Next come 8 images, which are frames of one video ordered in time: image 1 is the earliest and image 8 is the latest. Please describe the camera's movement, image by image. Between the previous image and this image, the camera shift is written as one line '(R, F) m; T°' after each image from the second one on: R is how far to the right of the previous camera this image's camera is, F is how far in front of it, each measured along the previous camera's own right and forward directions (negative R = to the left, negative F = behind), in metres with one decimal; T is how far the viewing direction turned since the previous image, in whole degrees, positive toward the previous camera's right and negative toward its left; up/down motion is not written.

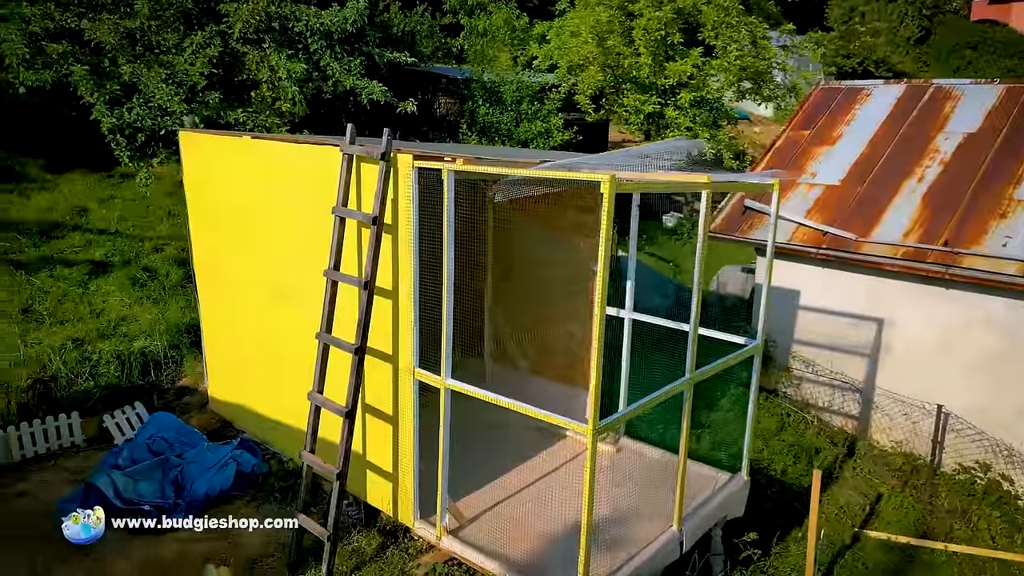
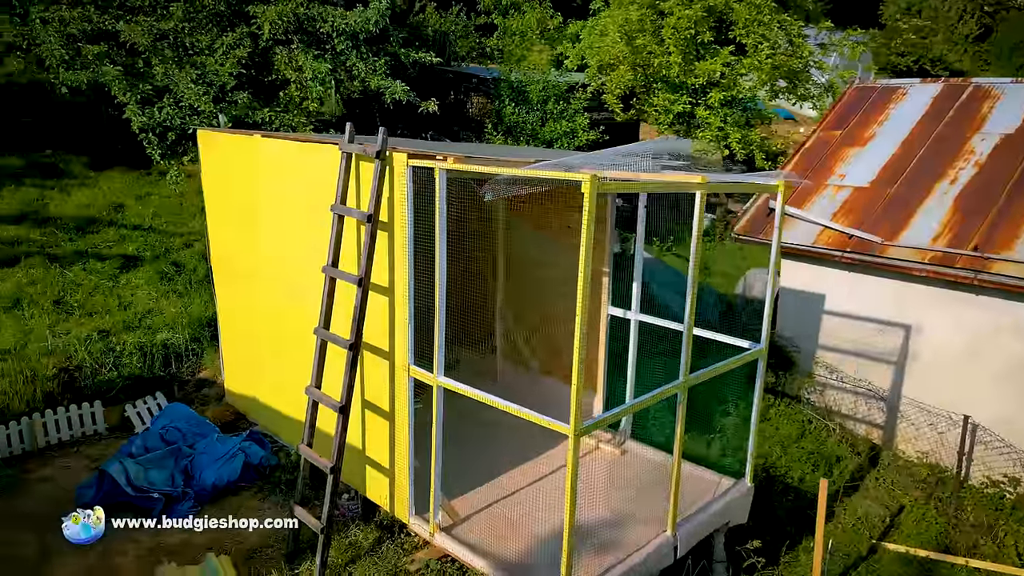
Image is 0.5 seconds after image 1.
(+0.3, 0.0) m; -4°
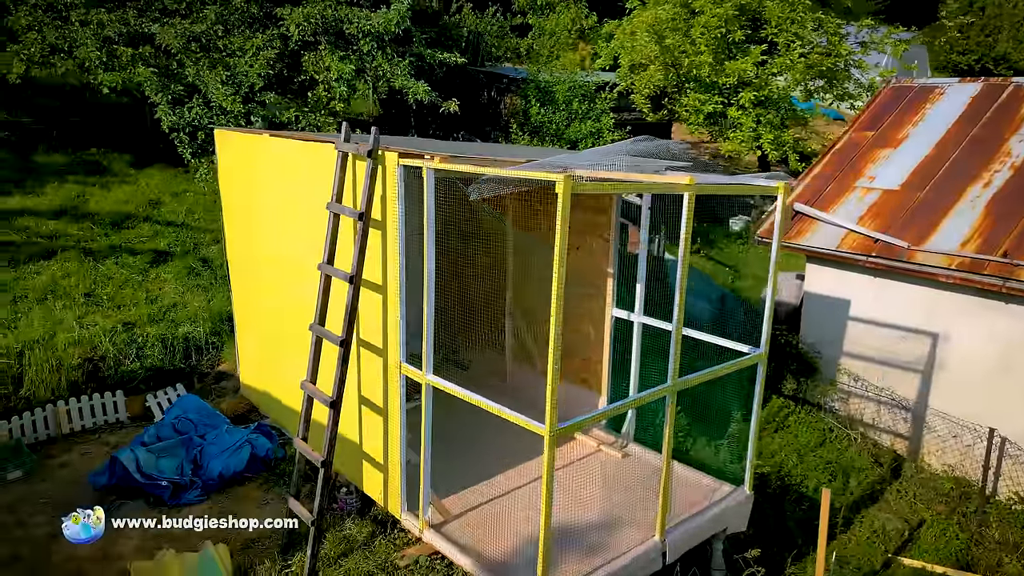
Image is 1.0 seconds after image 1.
(+0.3, 0.0) m; -4°
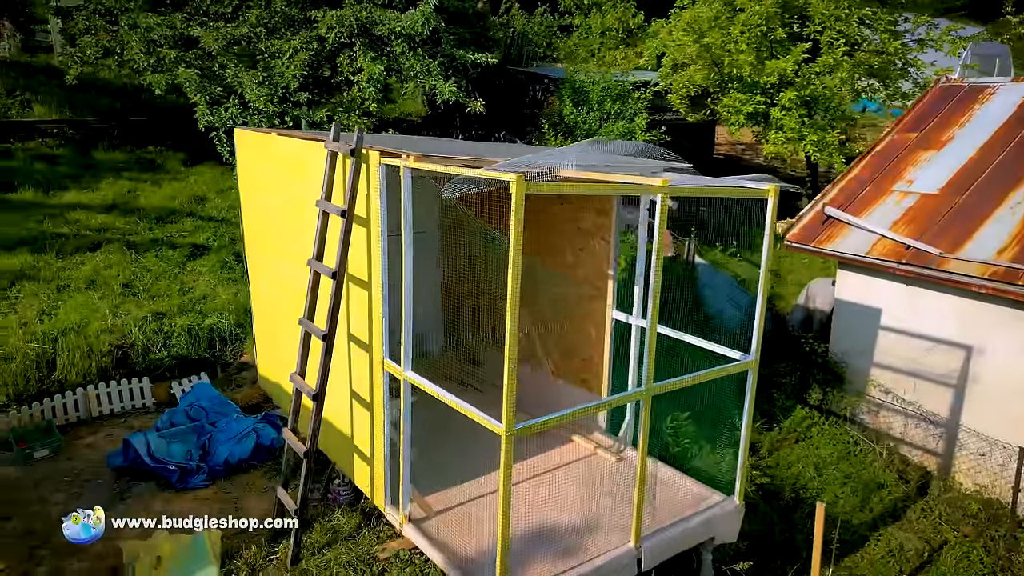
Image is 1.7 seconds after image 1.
(+0.5, 0.0) m; -5°
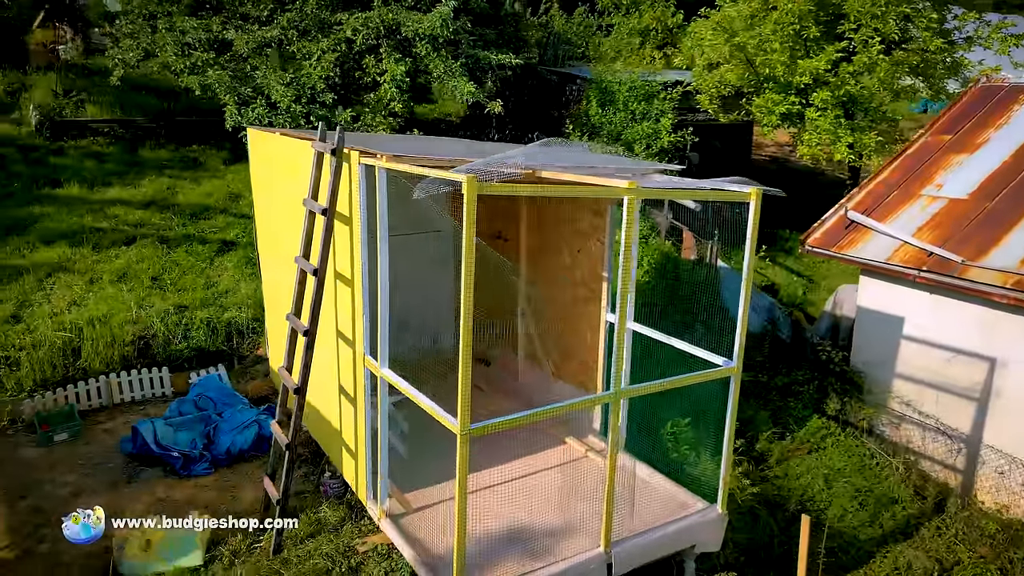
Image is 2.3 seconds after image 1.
(+0.5, 0.0) m; -4°
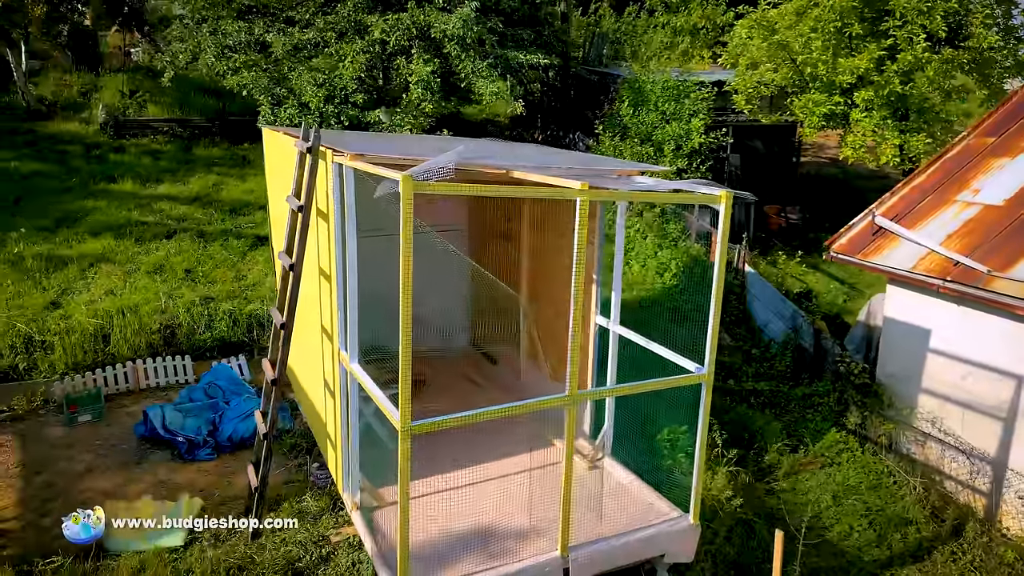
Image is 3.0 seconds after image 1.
(+0.6, 0.0) m; -6°
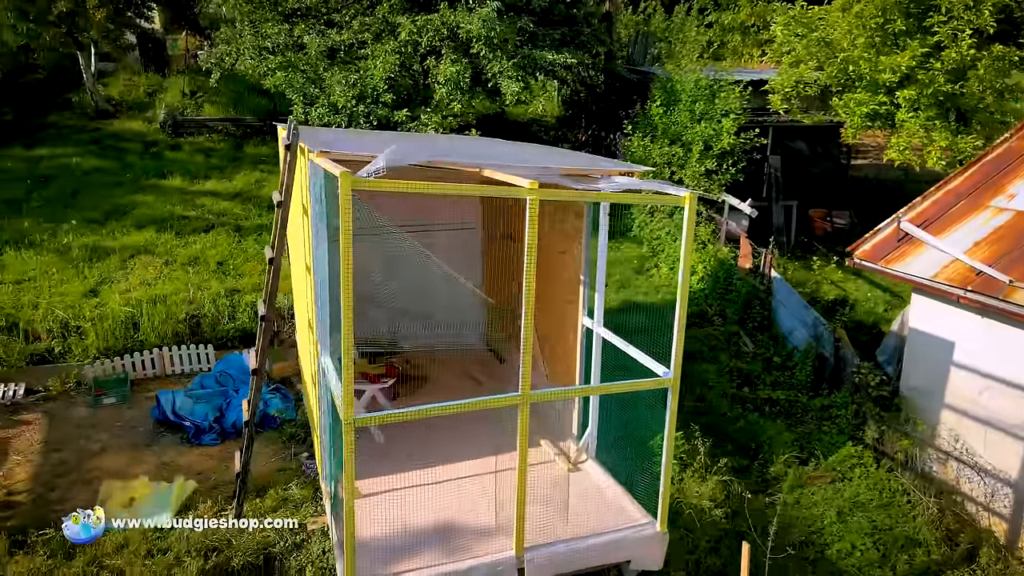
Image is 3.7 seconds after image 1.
(+0.6, 0.0) m; -6°
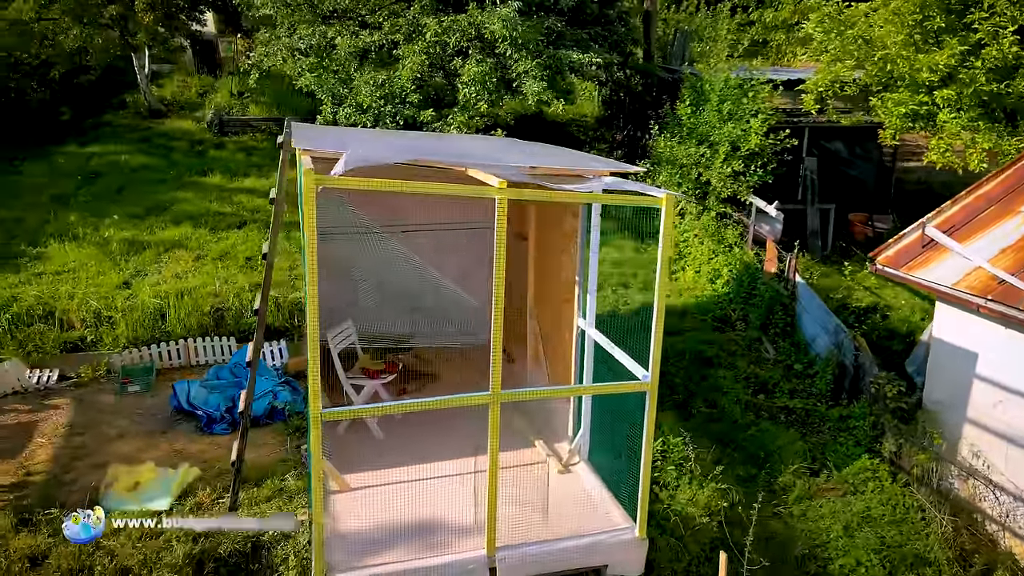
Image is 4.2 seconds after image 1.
(+0.4, 0.0) m; -4°
